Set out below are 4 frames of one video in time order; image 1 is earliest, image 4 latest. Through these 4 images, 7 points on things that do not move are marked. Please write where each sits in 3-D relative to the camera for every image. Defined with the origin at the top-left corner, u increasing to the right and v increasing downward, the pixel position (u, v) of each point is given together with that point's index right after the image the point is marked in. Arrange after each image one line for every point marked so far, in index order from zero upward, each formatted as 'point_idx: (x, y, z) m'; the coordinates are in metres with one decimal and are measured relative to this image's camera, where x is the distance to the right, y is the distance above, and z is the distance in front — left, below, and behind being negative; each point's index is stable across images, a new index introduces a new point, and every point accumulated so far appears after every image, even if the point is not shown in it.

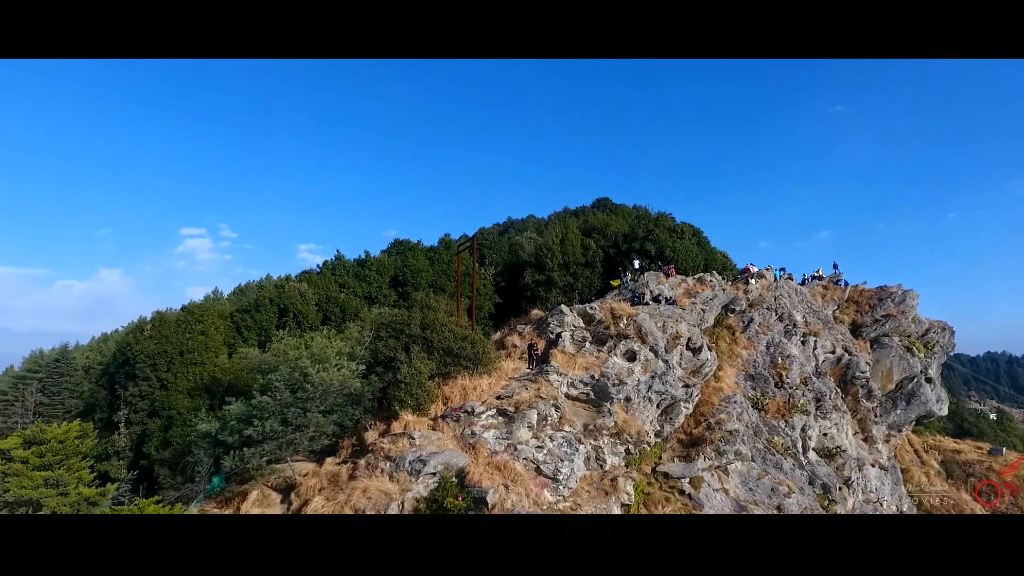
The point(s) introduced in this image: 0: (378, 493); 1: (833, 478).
0: (-1.6, -2.4, +7.9) m
1: (+6.4, -3.8, +13.3) m
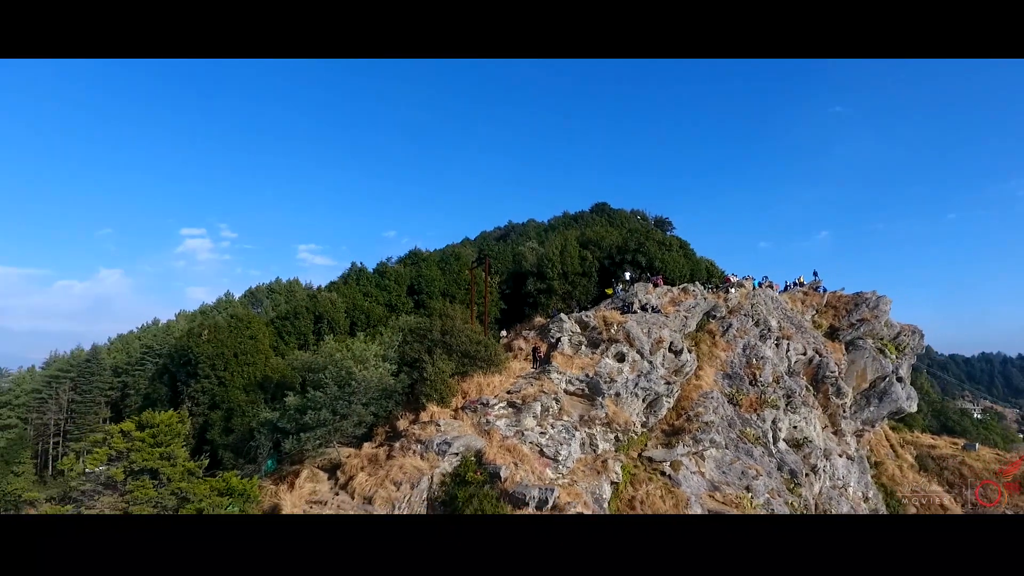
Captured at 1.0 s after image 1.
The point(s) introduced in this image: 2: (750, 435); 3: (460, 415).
0: (-1.5, -2.6, +9.8) m
1: (+6.6, -4.0, +15.2) m
2: (+5.2, -3.2, +14.6) m
3: (-0.9, -2.1, +11.3) m
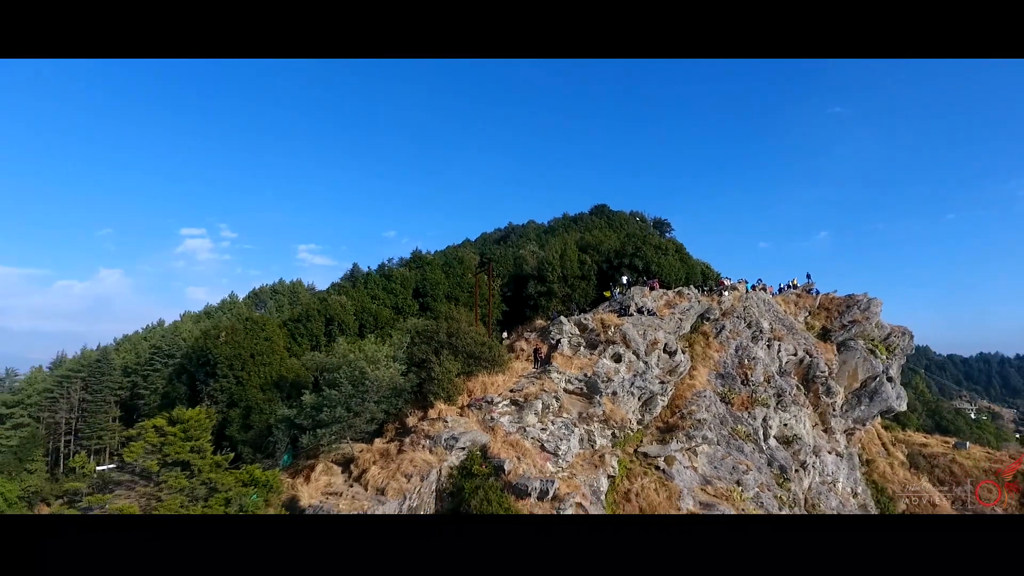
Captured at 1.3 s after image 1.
0: (-1.4, -2.7, +10.5) m
1: (+6.6, -4.1, +15.9) m
2: (+5.3, -3.3, +15.3) m
3: (-0.8, -2.2, +12.0) m
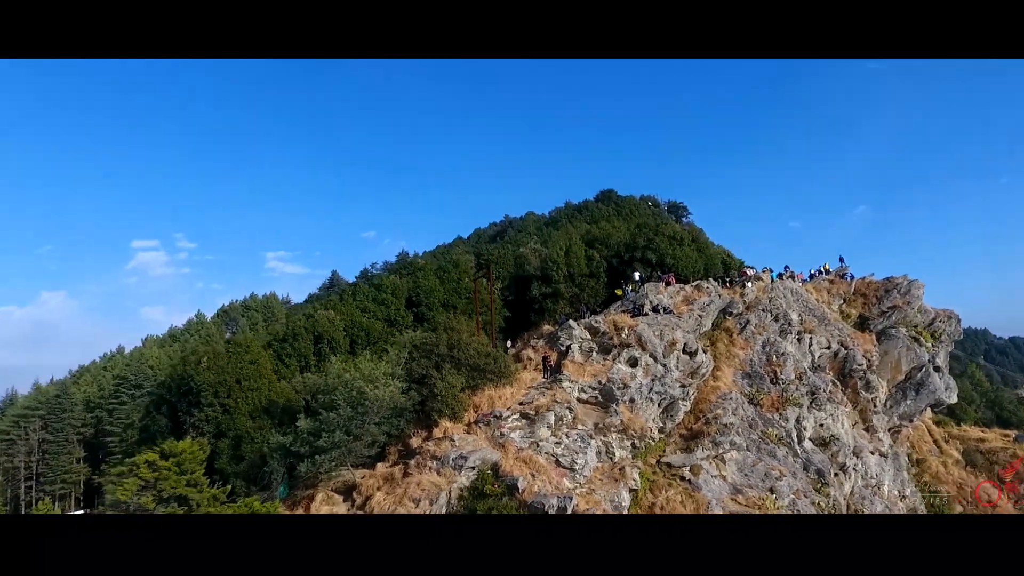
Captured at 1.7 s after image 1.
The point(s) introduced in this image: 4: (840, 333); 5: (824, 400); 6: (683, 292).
0: (-1.3, -3.0, +10.0) m
1: (+7.1, -3.9, +15.0) m
2: (+5.7, -3.2, +14.5) m
3: (-0.7, -2.4, +11.5) m
4: (+9.6, -1.4, +19.5) m
5: (+7.7, -2.8, +16.5) m
6: (+4.7, -0.3, +18.0) m
